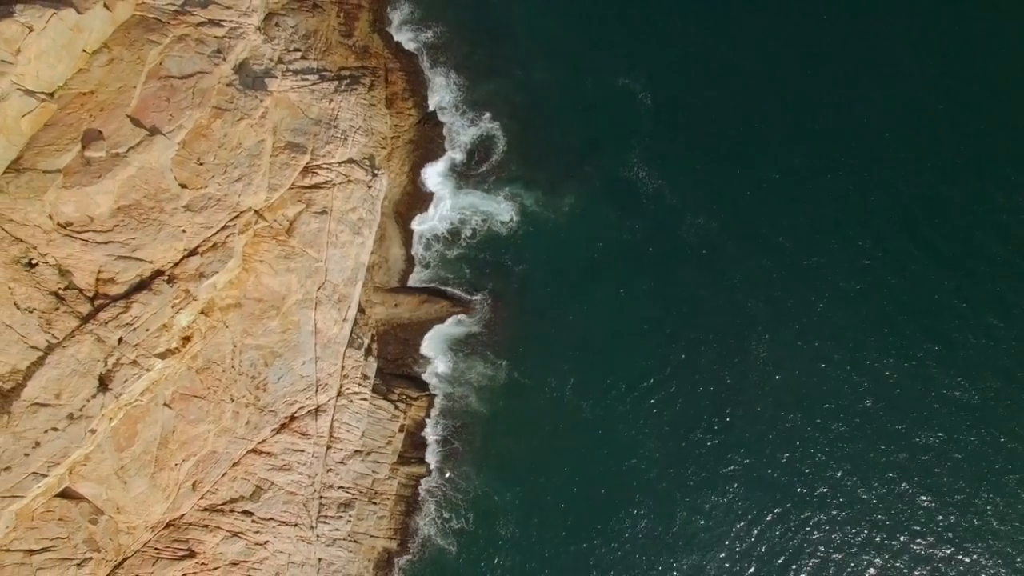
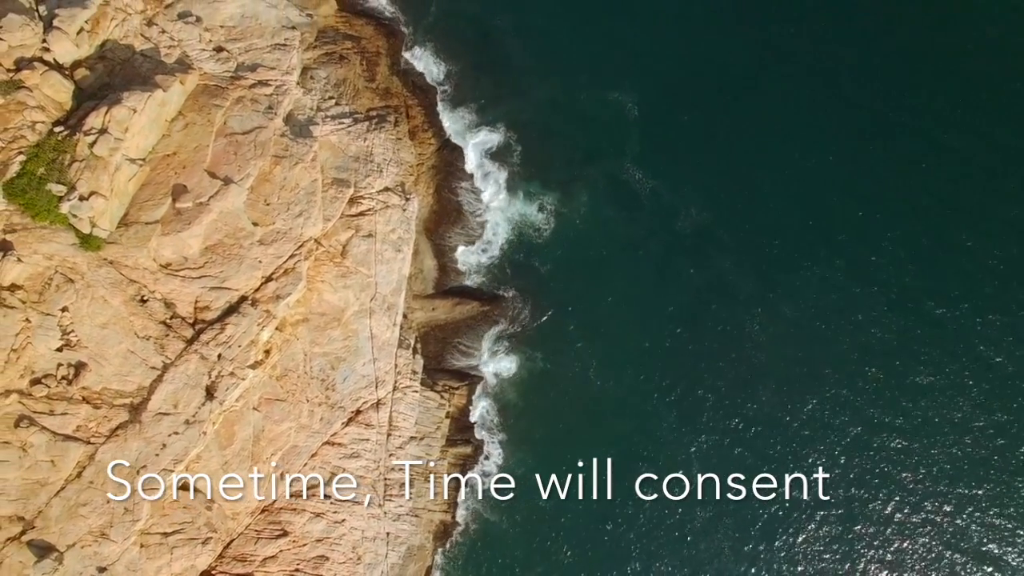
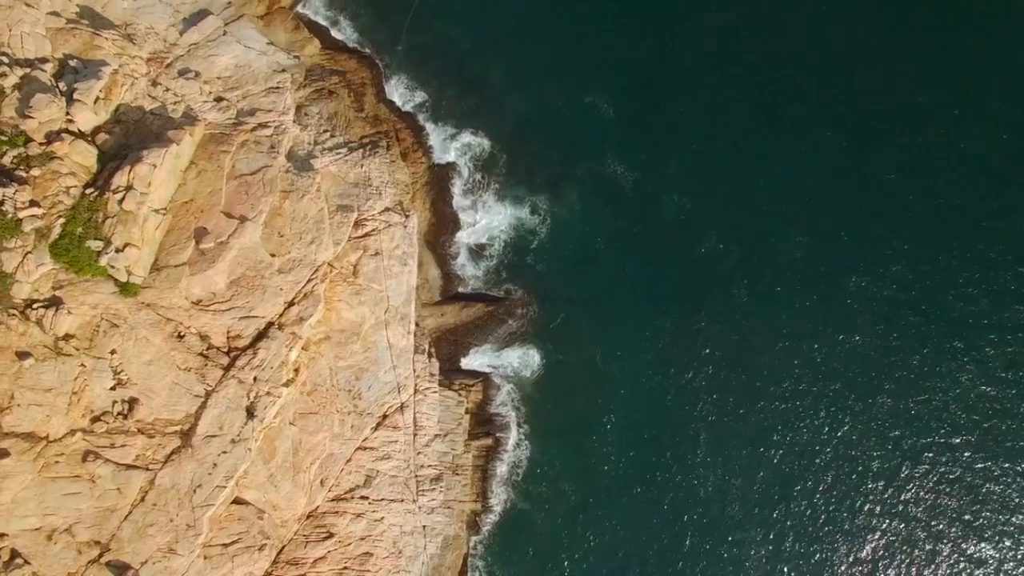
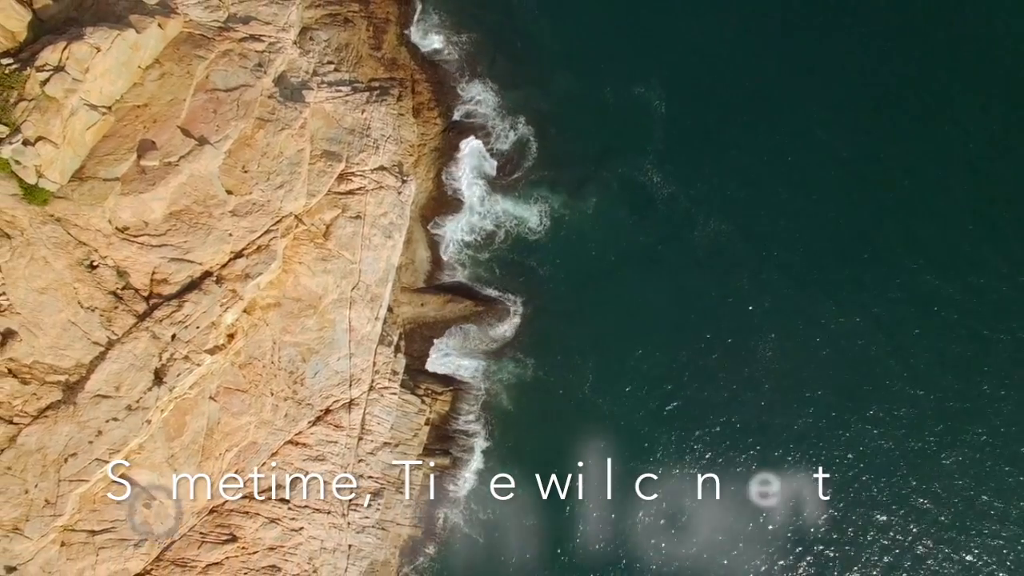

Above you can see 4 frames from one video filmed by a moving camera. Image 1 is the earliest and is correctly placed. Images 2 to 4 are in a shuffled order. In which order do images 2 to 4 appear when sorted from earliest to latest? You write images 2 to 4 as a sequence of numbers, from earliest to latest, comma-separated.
4, 2, 3
